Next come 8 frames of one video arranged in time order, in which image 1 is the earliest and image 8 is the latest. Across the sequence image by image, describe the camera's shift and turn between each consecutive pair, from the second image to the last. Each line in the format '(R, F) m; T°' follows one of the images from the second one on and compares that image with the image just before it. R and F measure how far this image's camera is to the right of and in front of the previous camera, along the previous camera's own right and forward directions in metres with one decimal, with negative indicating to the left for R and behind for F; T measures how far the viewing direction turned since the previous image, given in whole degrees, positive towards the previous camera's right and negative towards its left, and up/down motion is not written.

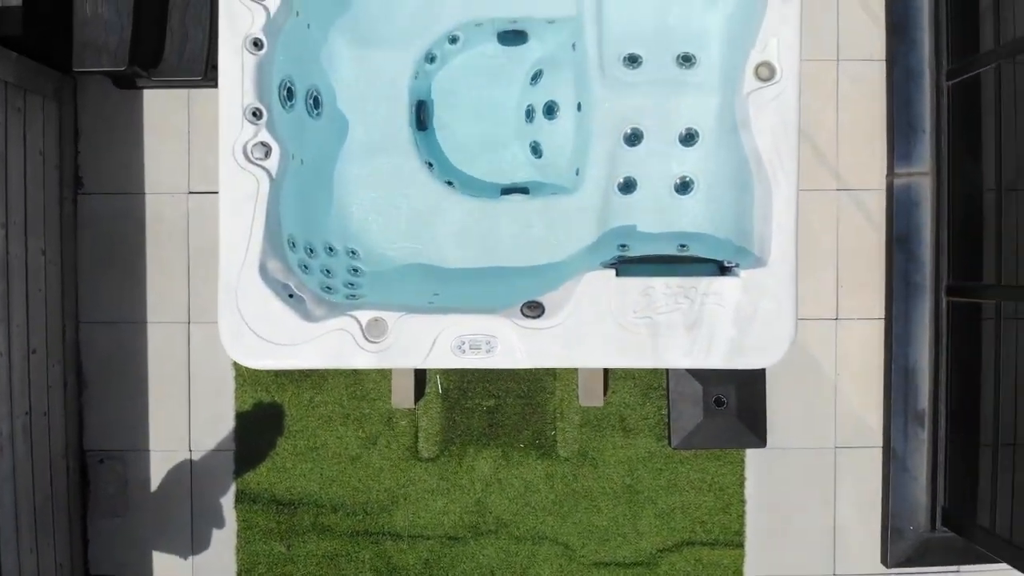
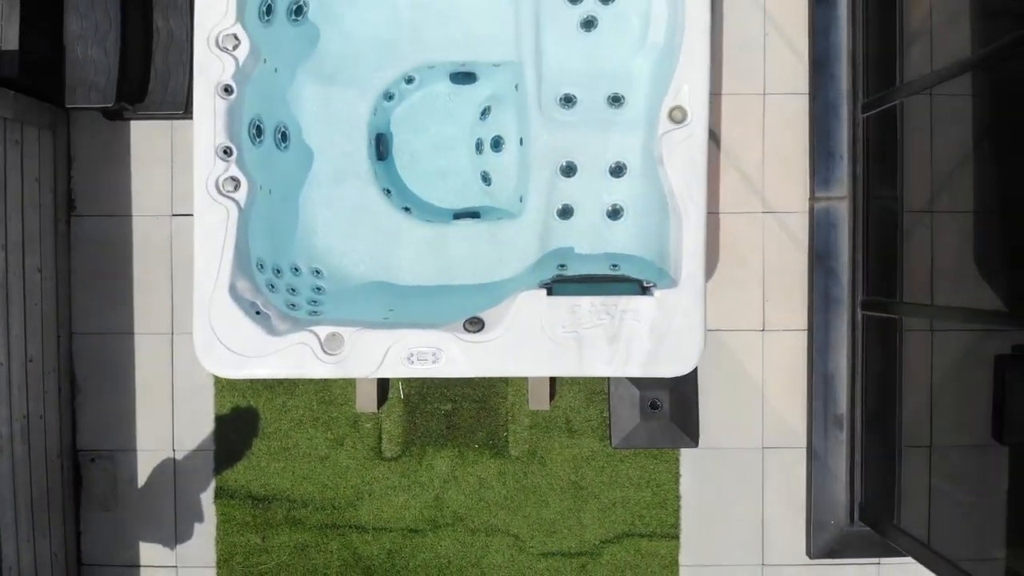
(+0.1, -0.2) m; 0°
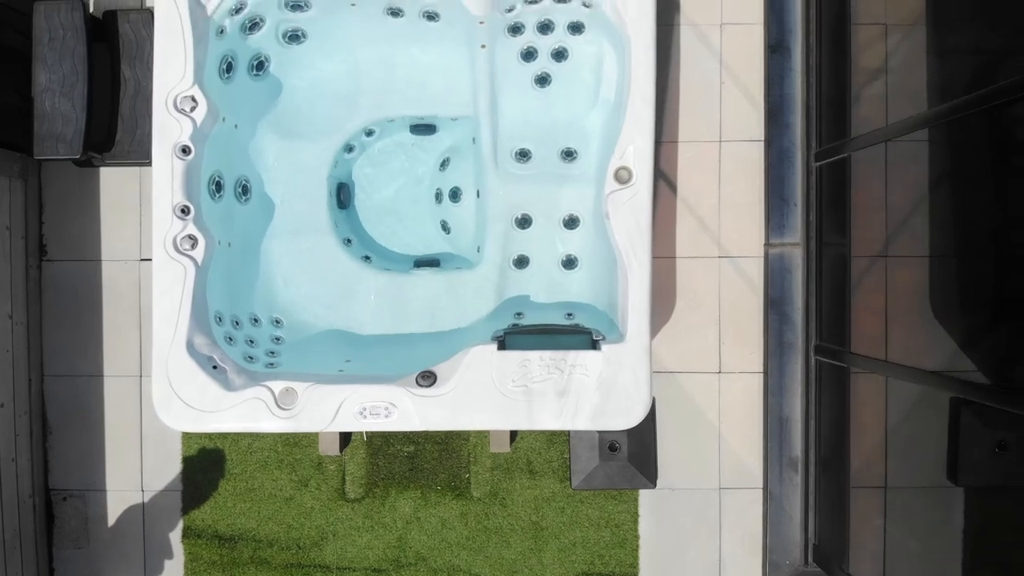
(+0.1, 0.0) m; 0°
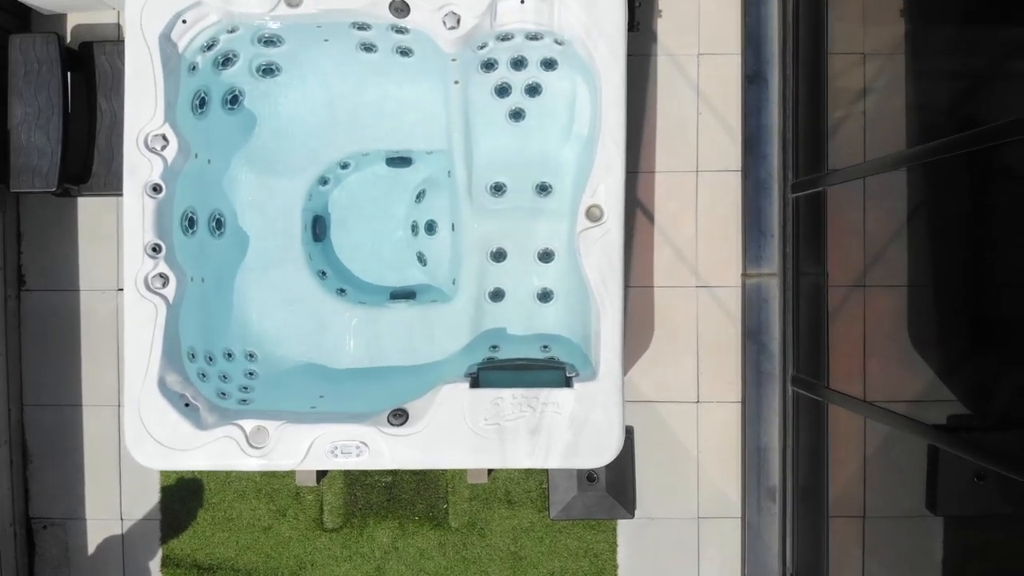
(0.0, 0.0) m; 0°
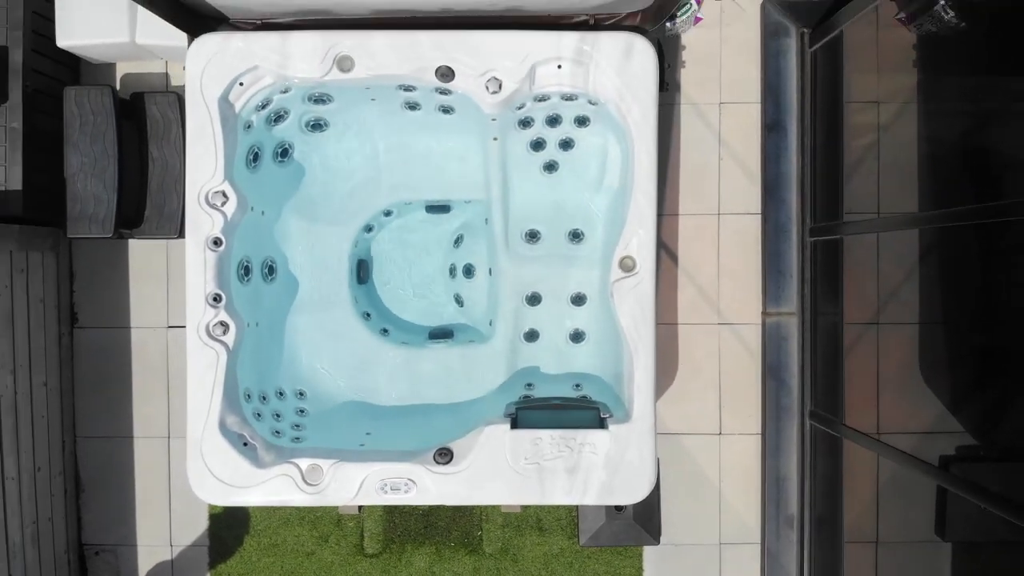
(-0.1, -0.1) m; 0°
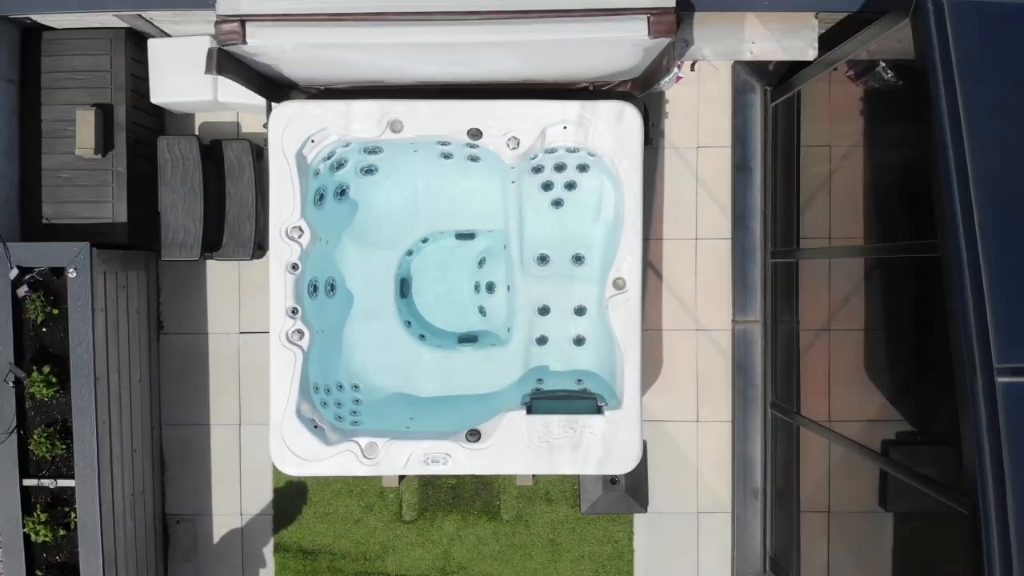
(0.0, -0.5) m; 0°
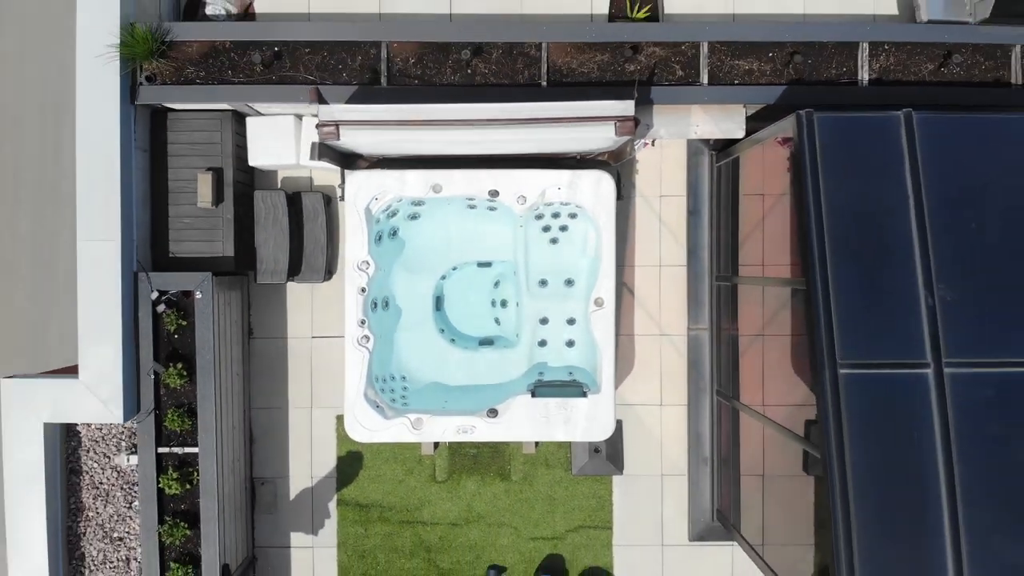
(0.0, -0.8) m; 0°
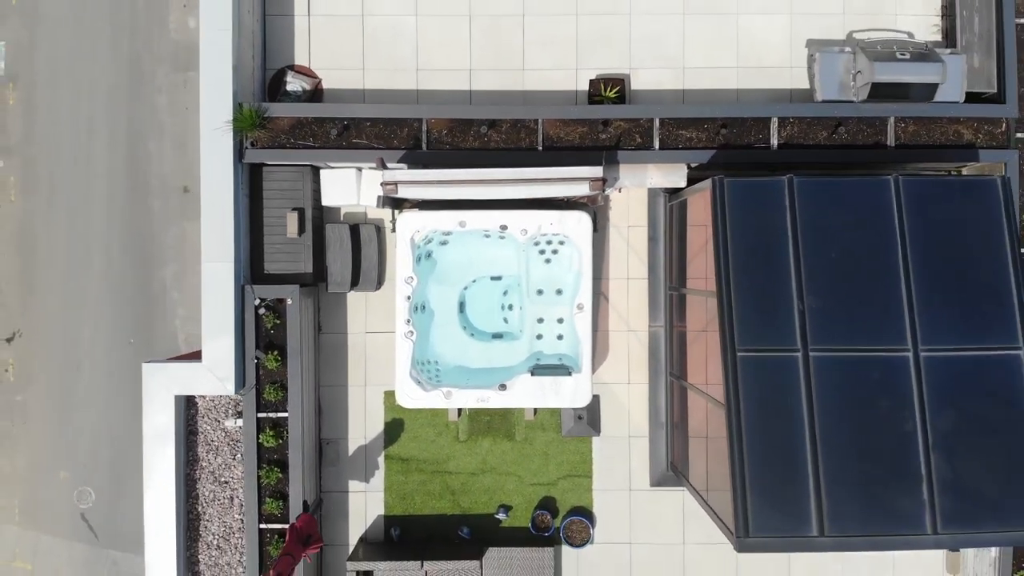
(0.0, -1.2) m; 0°
